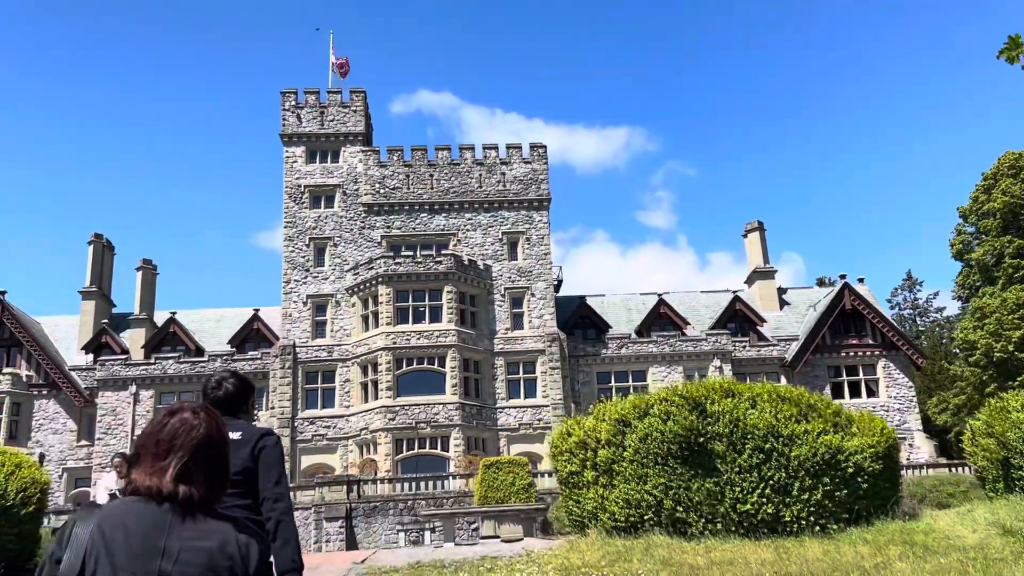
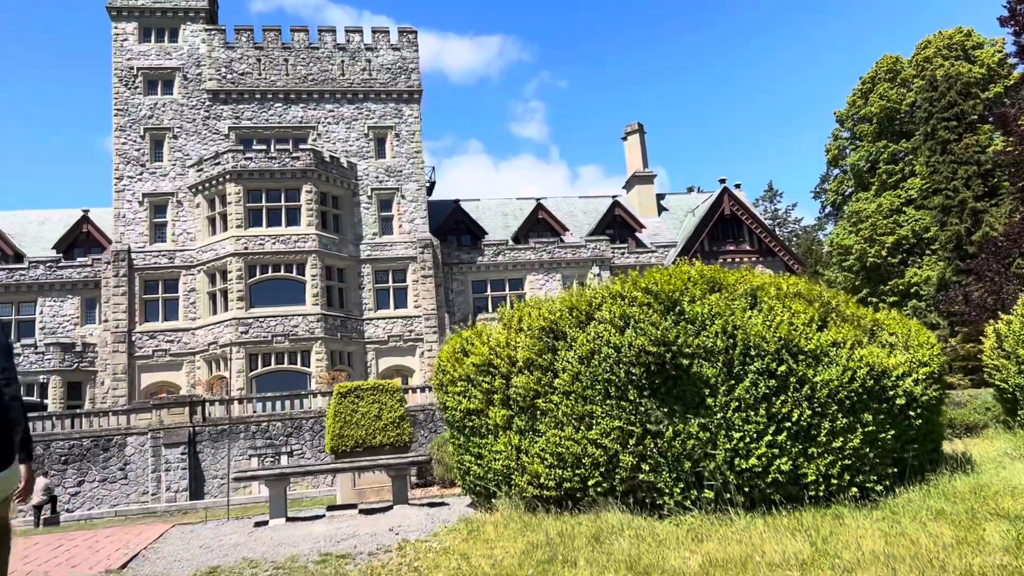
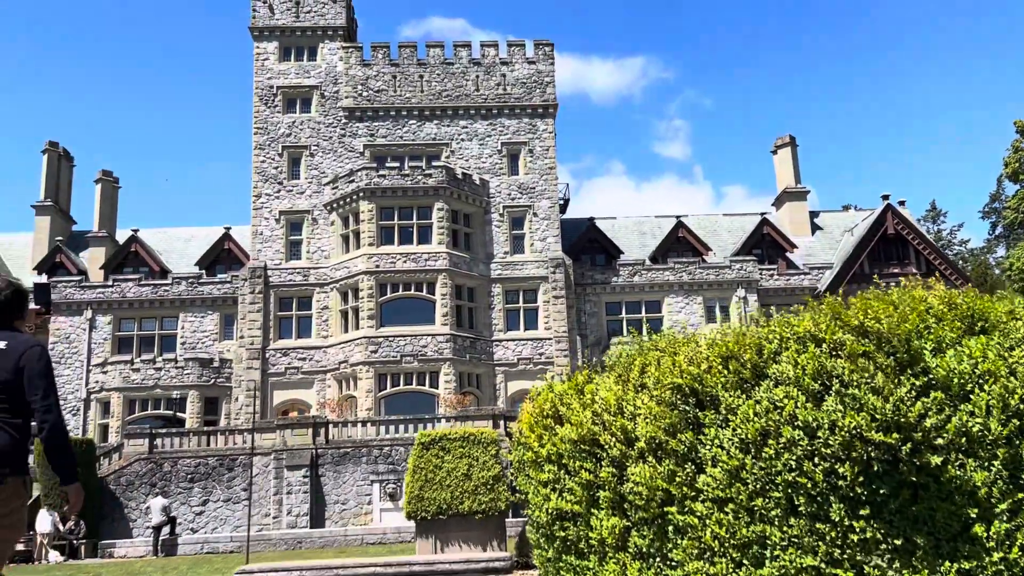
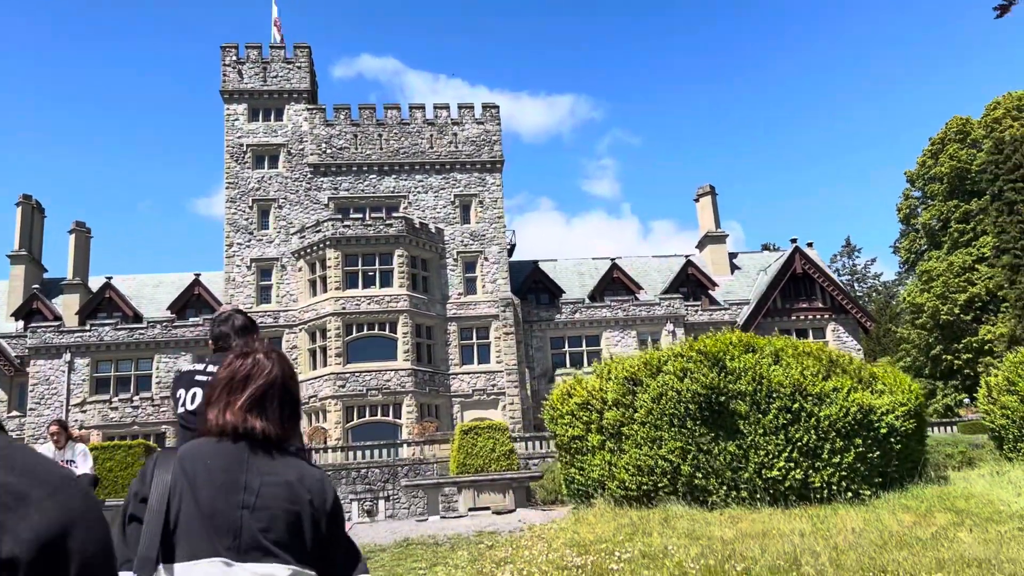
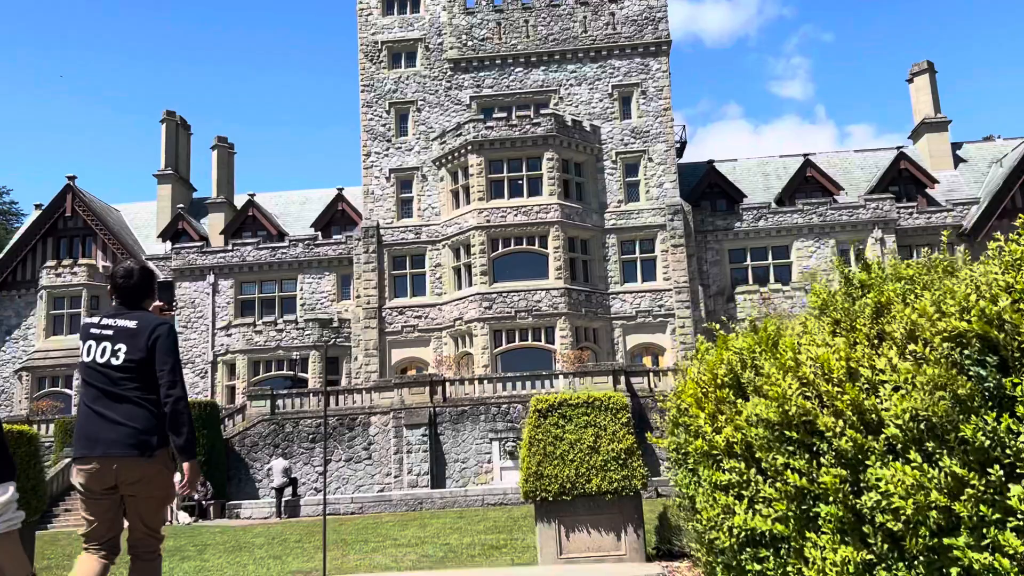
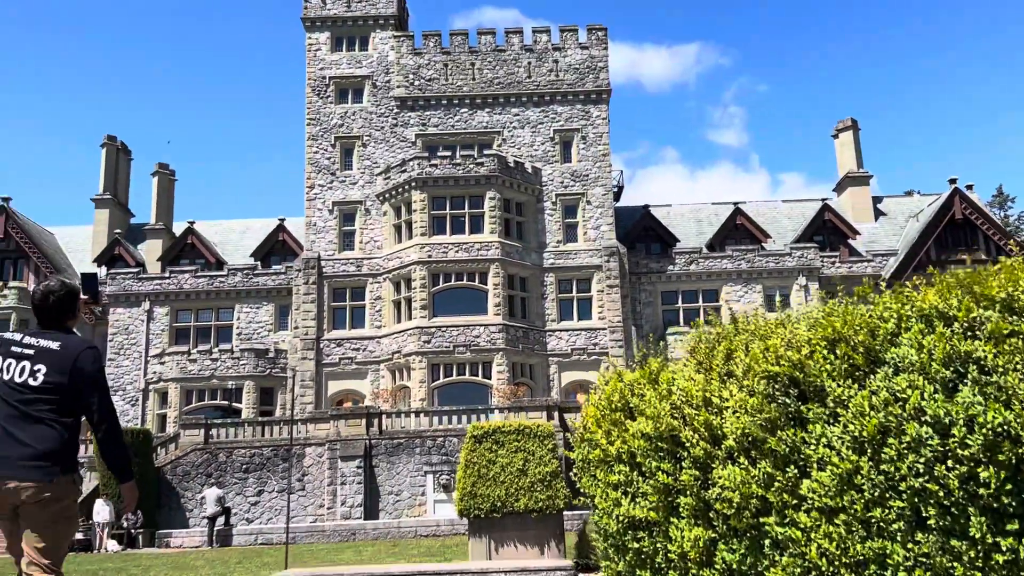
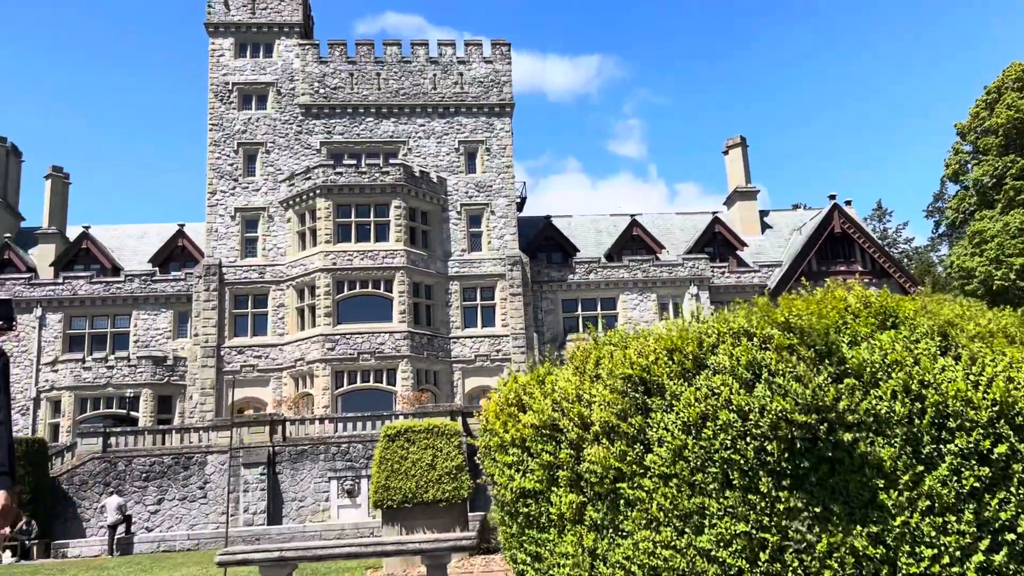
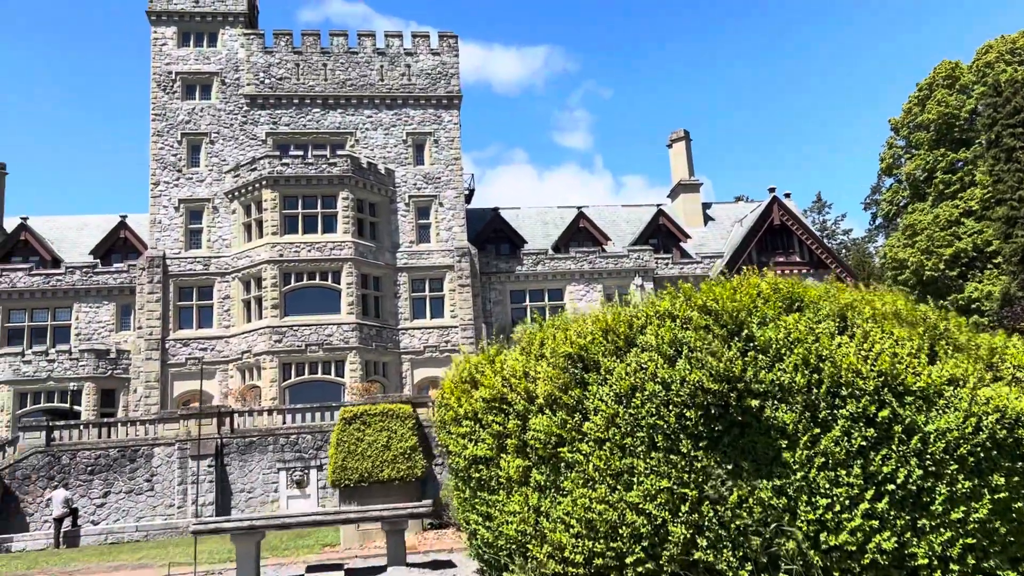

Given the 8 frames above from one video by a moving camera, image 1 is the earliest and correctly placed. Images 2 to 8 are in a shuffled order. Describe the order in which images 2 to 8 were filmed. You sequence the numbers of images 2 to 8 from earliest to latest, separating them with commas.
4, 2, 8, 7, 3, 6, 5
